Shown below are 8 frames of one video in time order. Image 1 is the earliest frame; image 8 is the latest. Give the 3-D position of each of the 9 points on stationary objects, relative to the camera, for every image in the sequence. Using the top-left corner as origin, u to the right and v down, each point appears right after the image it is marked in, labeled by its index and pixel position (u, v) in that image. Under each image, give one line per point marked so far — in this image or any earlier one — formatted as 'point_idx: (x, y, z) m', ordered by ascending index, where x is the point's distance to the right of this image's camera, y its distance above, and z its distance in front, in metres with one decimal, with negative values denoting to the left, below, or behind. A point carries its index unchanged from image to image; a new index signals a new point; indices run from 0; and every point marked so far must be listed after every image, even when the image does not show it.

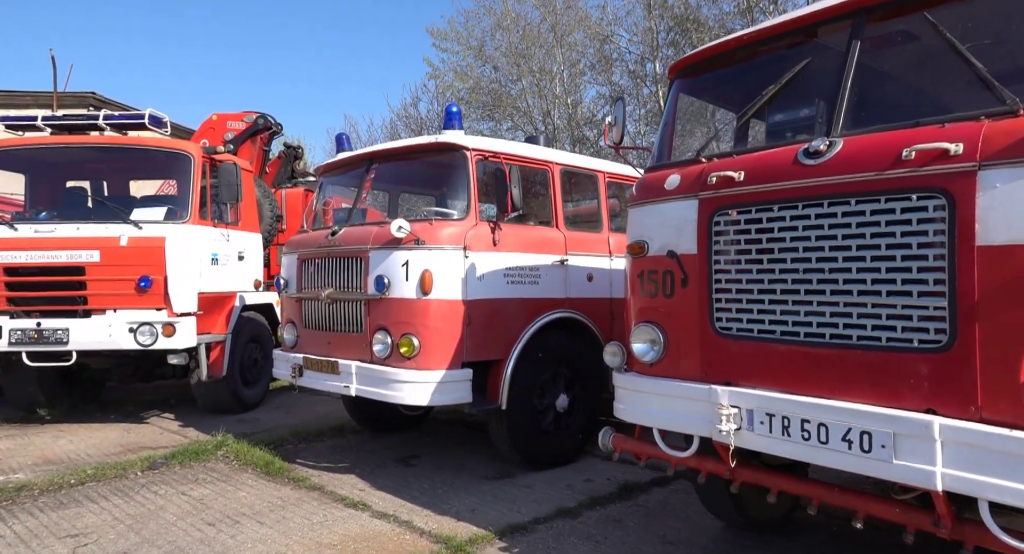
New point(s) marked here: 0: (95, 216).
0: (-4.1, +0.6, +7.2) m
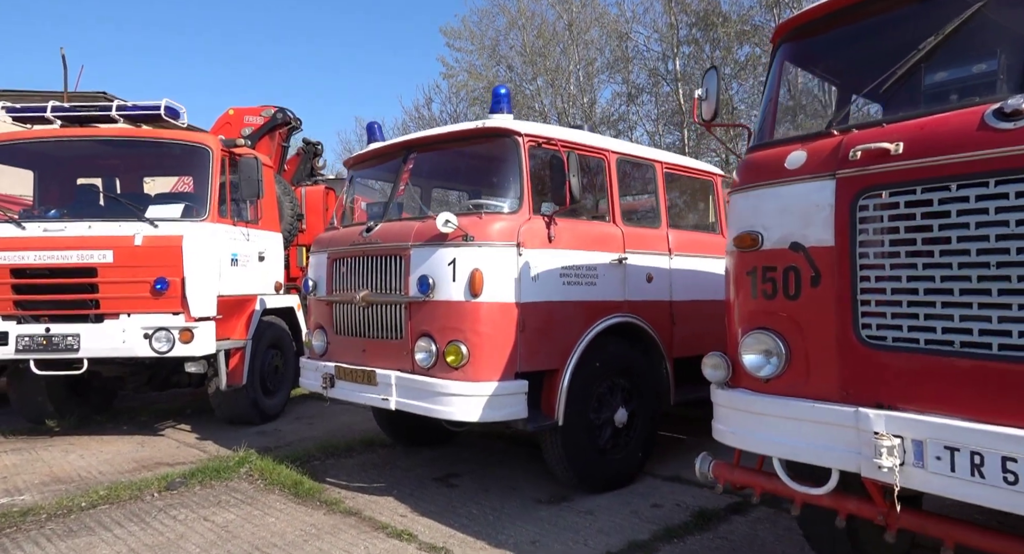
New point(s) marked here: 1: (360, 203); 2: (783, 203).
0: (-3.8, +0.6, +6.8) m
1: (-1.1, +0.6, +5.9) m
2: (+0.9, +0.3, +2.5) m
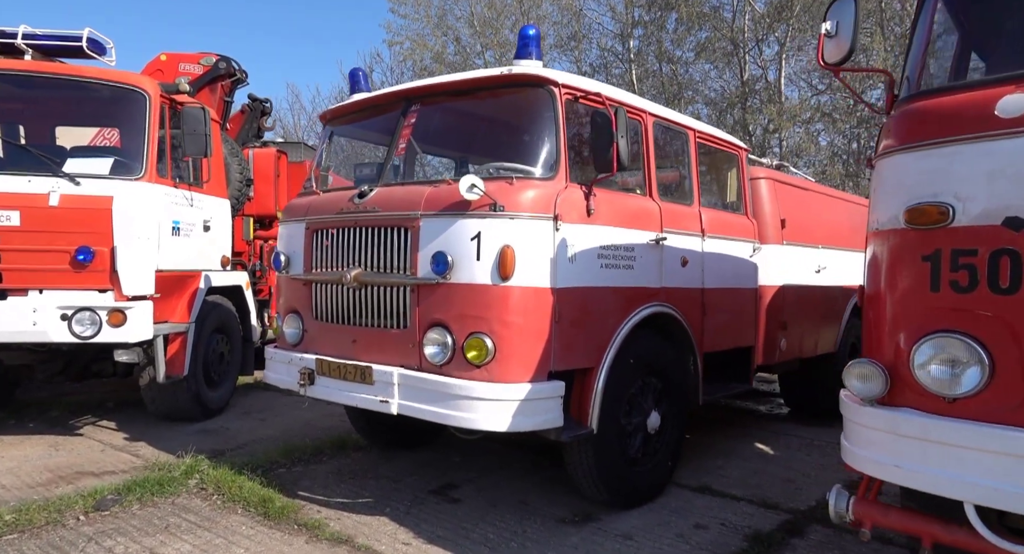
0: (-3.9, +0.8, +5.7) m
1: (-1.1, +0.8, +5.0) m
2: (+1.3, +0.3, +1.9) m
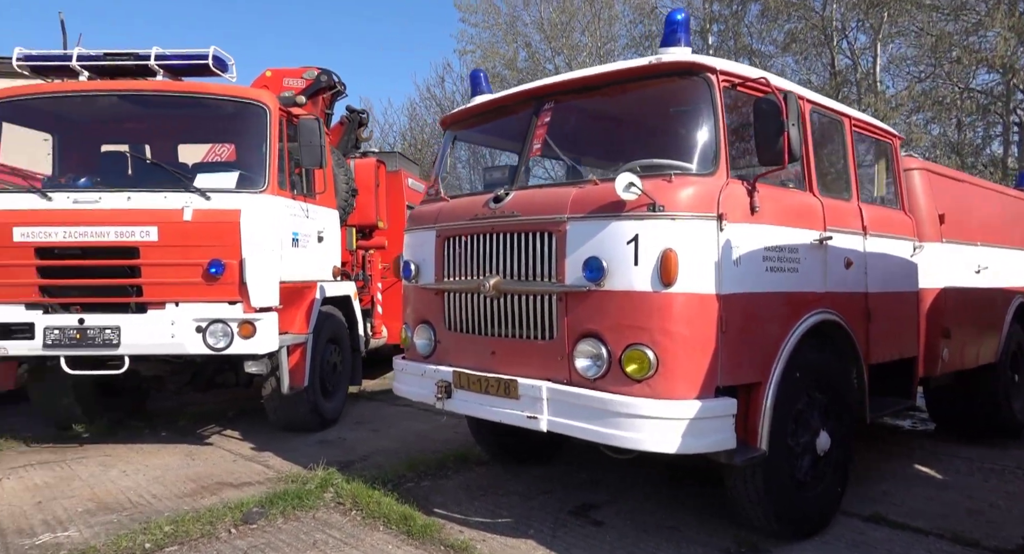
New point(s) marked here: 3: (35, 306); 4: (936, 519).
0: (-2.9, +0.7, +5.8) m
1: (-0.3, +0.7, +4.8) m
2: (+1.8, +0.3, +1.5) m
3: (-3.8, -0.2, +5.9) m
4: (+2.2, -1.2, +3.7) m
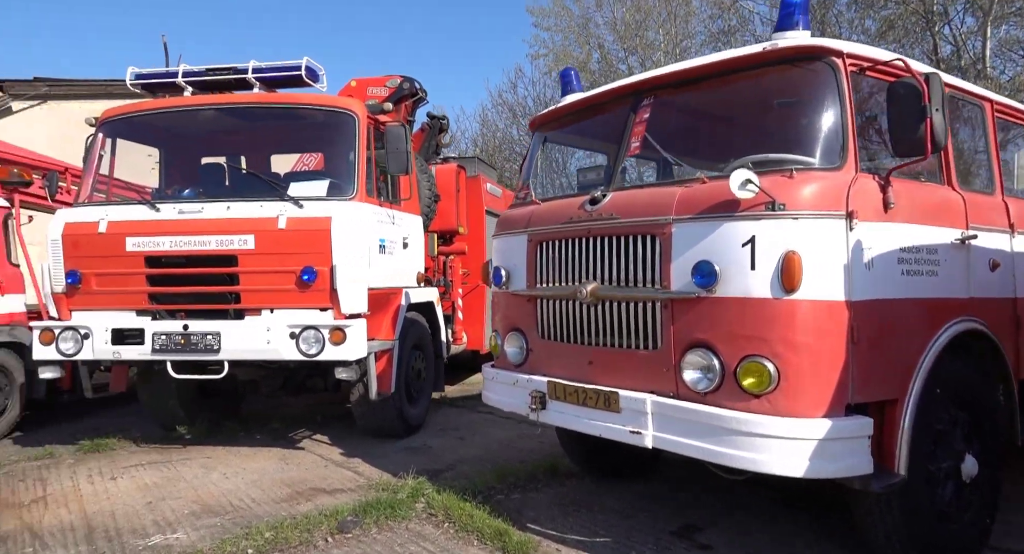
0: (-2.2, +0.7, +5.9) m
1: (+0.3, +0.7, +4.7) m
2: (+2.0, +0.3, +1.1) m
3: (-3.1, -0.3, +6.1) m
4: (+2.7, -1.3, +3.2) m
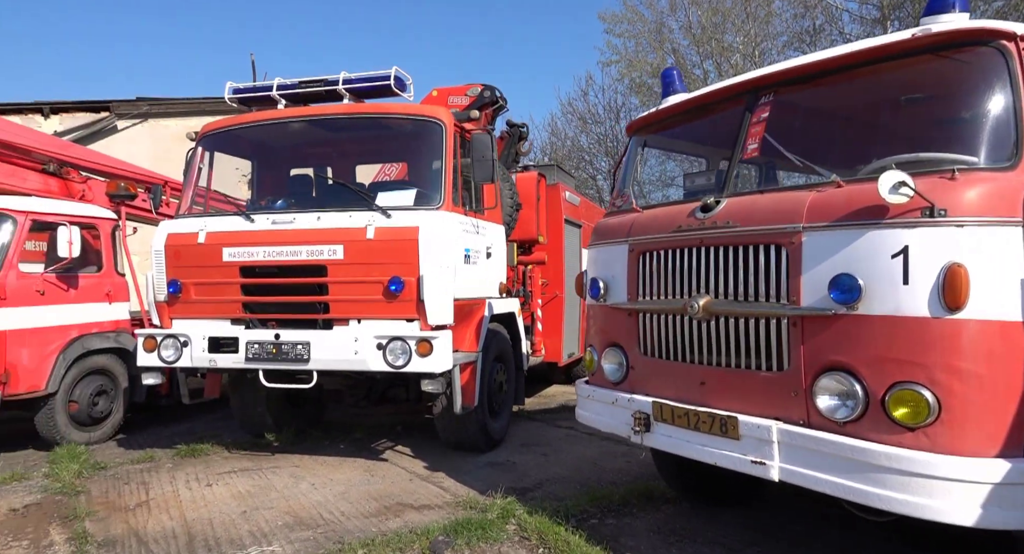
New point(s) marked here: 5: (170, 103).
0: (-1.5, +0.6, +5.8) m
1: (+1.0, +0.6, +4.4) m
2: (+2.3, +0.3, +0.7) m
3: (-2.3, -0.4, +6.1) m
4: (+3.1, -1.3, +2.7) m
5: (-7.3, +3.6, +15.0) m
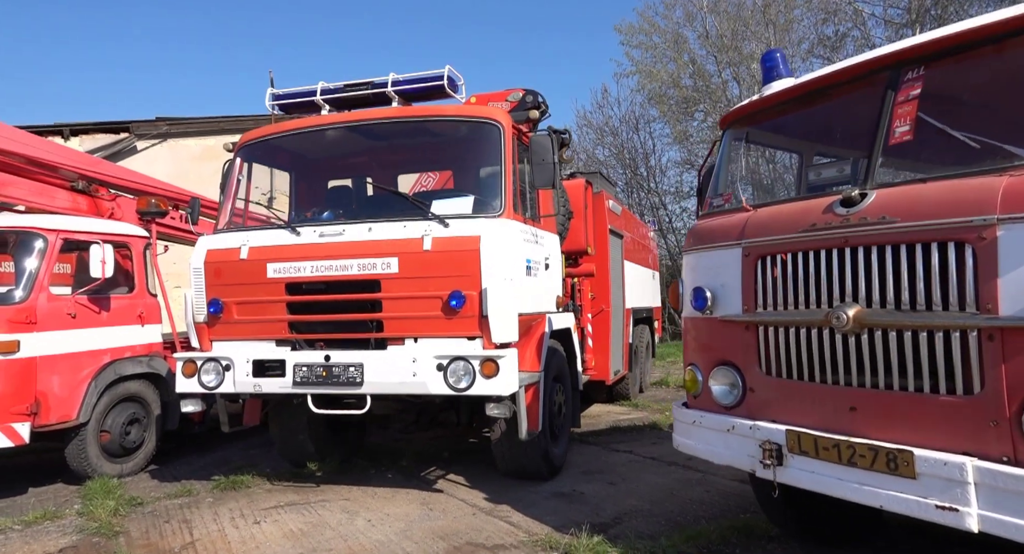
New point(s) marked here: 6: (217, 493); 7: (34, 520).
0: (-0.9, +0.5, +5.4) m
1: (+1.4, +0.5, +3.9) m
2: (+2.7, +0.3, +0.1) m
3: (-1.8, -0.5, +5.6) m
4: (+3.6, -1.3, +2.1) m
5: (-6.6, +3.2, +14.7) m
6: (-2.5, -1.8, +6.2) m
7: (-3.6, -1.8, +5.4) m
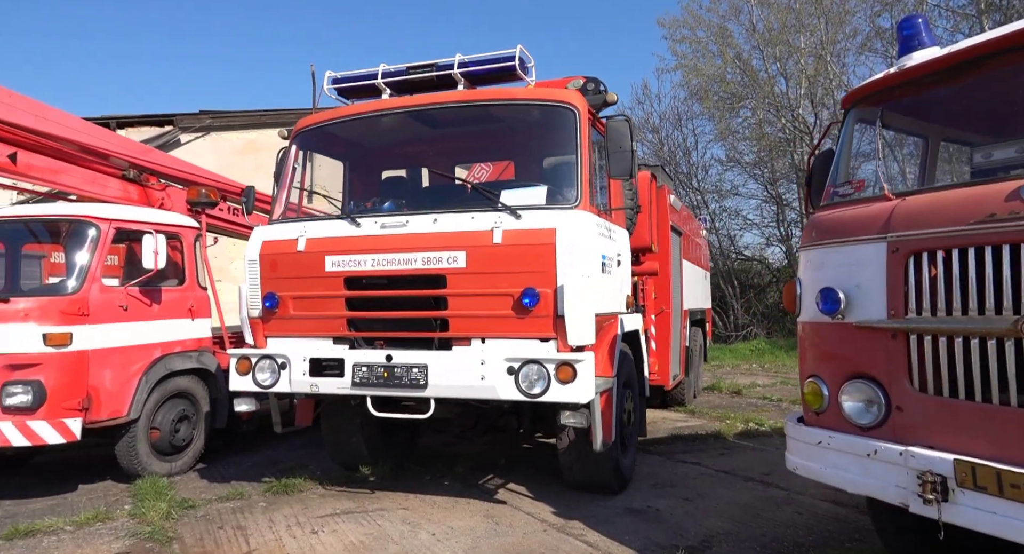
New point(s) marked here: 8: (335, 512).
0: (-0.4, +0.5, +5.0) m
1: (+1.9, +0.5, +3.3) m
2: (+2.9, +0.3, -0.5) m
3: (-1.2, -0.5, +5.2) m
4: (+3.9, -1.3, +1.5) m
5: (-5.5, +3.4, +14.6) m
6: (-2.0, -1.8, +5.8) m
7: (-3.1, -1.8, +5.2) m
8: (-1.3, -1.8, +5.4) m
